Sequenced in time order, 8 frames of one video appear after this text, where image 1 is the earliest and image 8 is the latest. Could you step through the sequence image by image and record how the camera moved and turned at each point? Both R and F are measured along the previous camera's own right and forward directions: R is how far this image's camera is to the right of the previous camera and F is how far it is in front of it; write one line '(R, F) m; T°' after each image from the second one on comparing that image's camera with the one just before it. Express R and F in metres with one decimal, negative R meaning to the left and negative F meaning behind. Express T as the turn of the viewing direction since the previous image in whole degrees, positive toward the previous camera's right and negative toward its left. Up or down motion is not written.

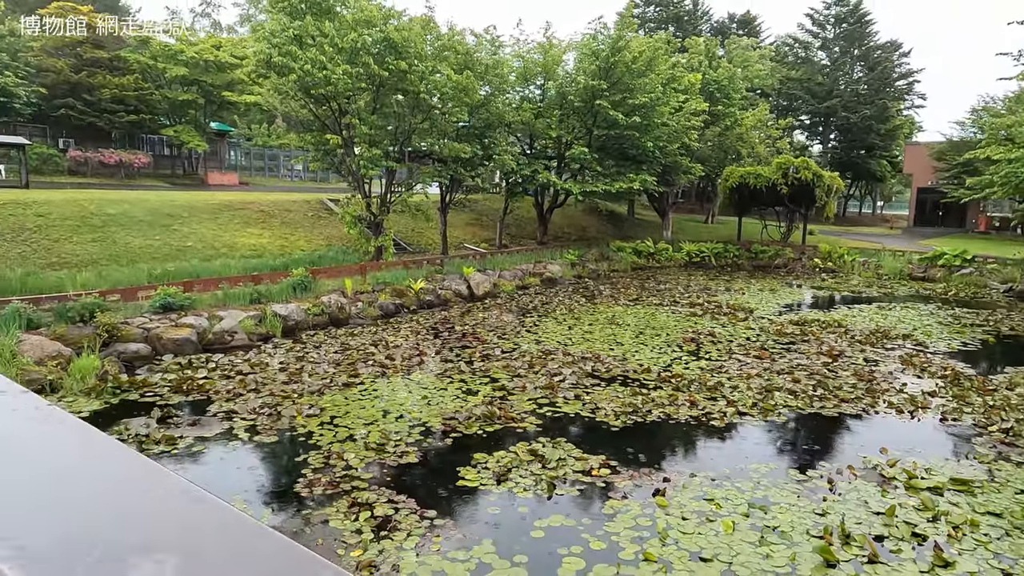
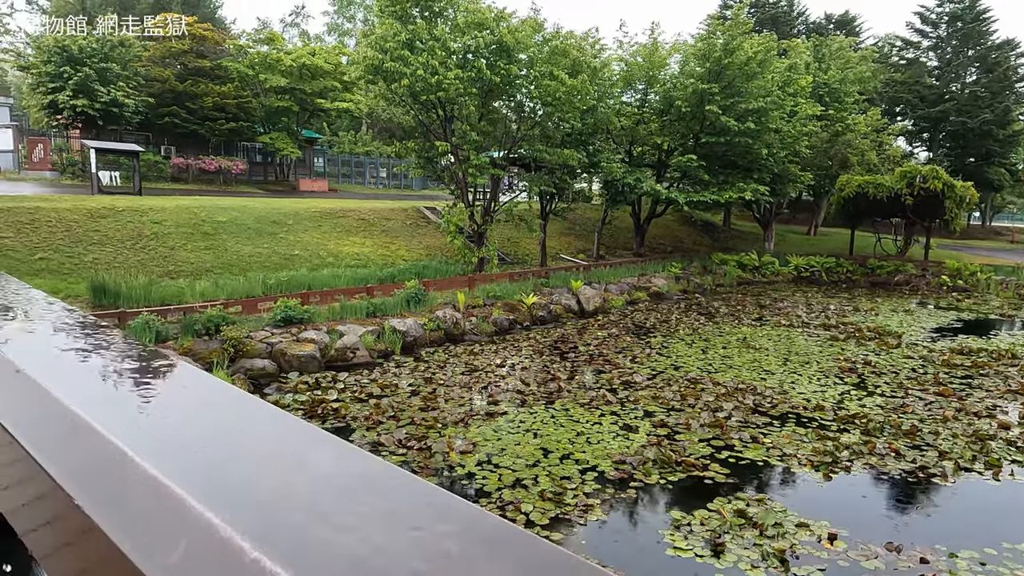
(-0.9, +0.6) m; -5°
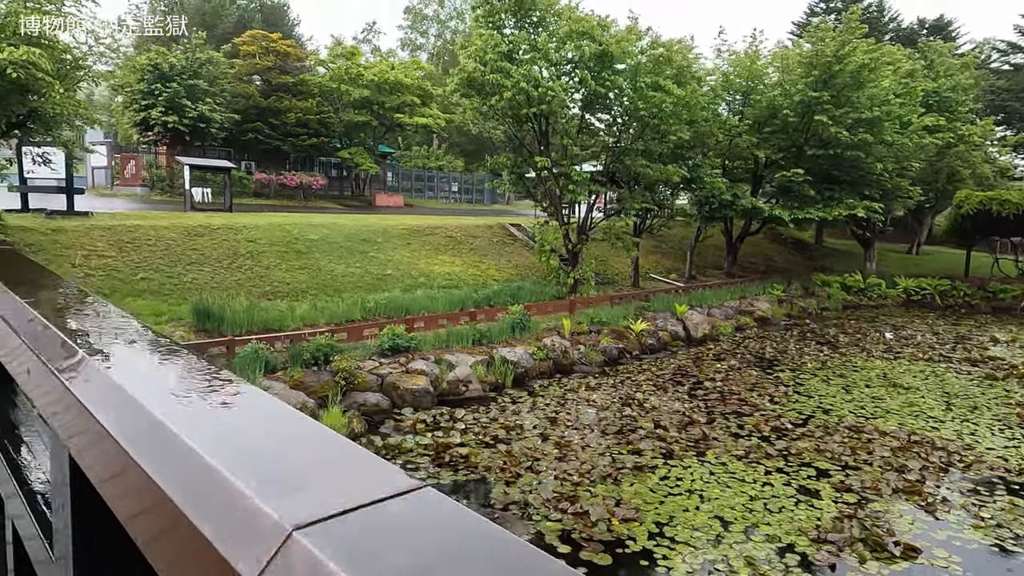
(-0.8, +0.6) m; -5°
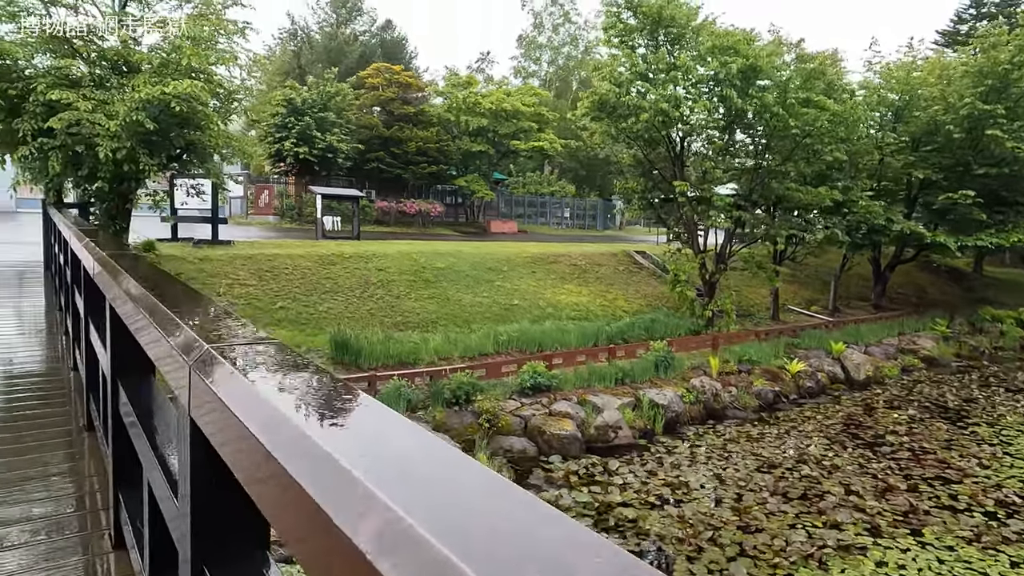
(-0.5, +0.5) m; -9°
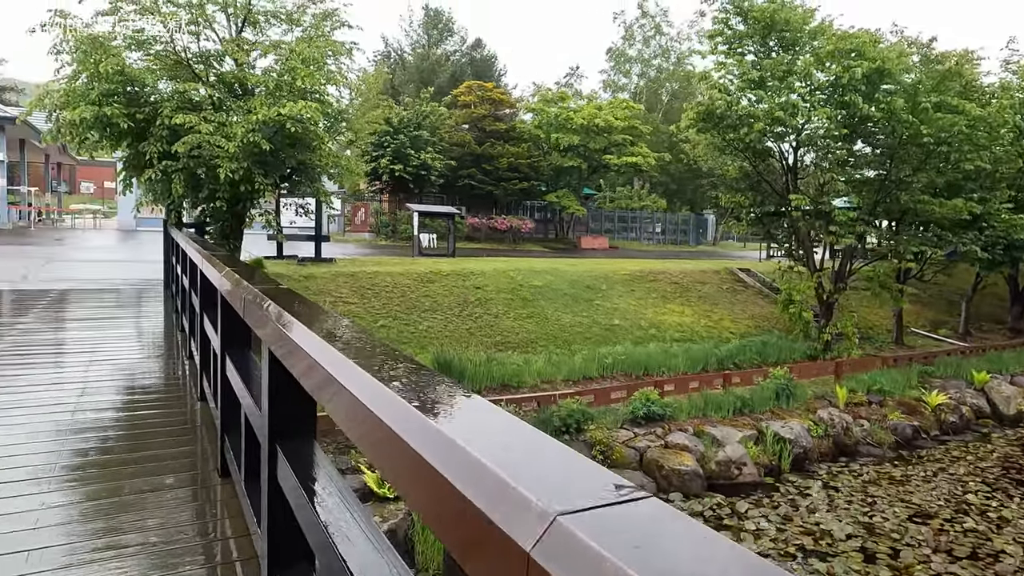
(-0.3, +0.3) m; -7°
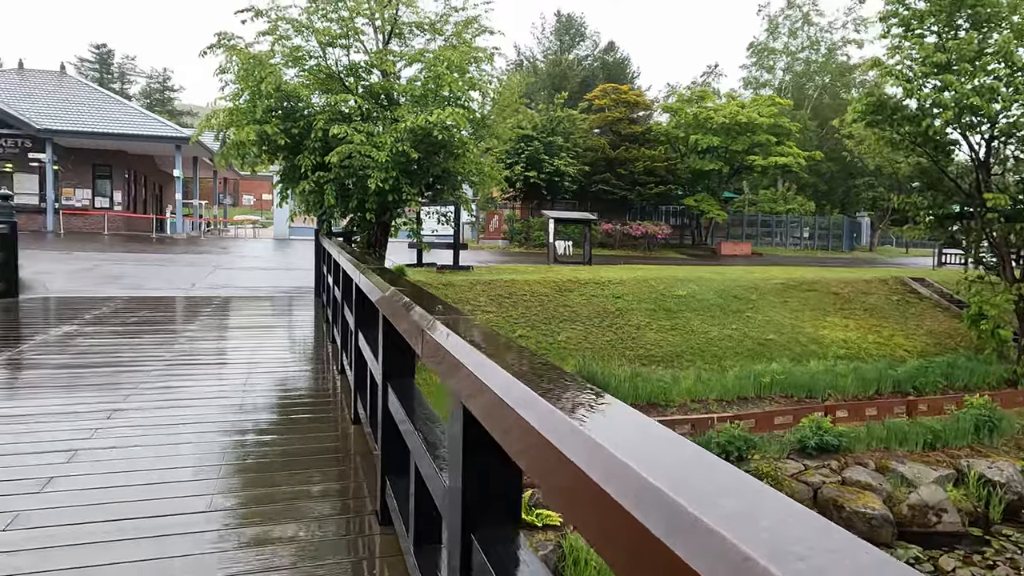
(-0.2, +0.3) m; -11°
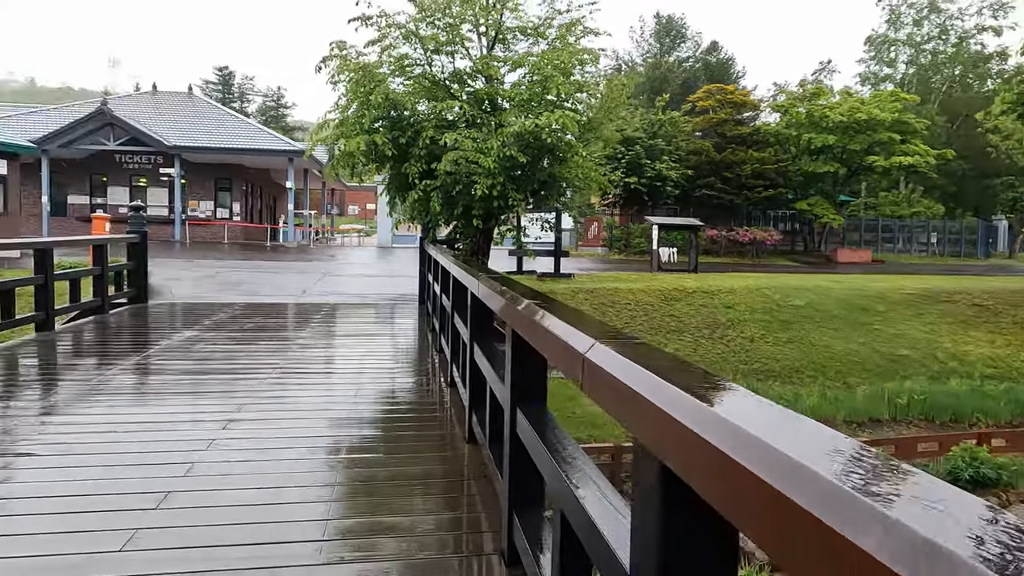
(-0.1, +0.2) m; -8°
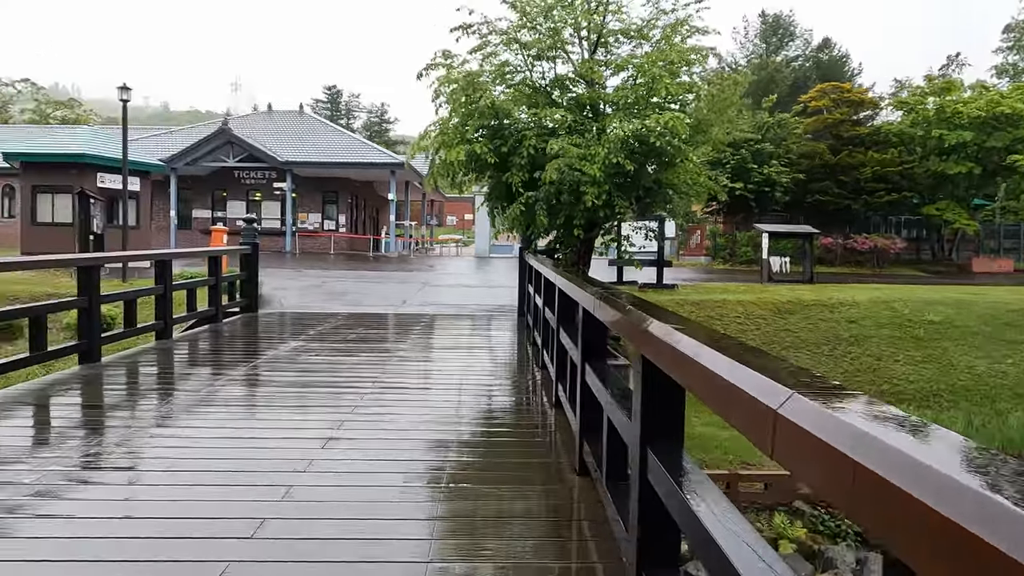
(-0.1, +0.2) m; -8°
